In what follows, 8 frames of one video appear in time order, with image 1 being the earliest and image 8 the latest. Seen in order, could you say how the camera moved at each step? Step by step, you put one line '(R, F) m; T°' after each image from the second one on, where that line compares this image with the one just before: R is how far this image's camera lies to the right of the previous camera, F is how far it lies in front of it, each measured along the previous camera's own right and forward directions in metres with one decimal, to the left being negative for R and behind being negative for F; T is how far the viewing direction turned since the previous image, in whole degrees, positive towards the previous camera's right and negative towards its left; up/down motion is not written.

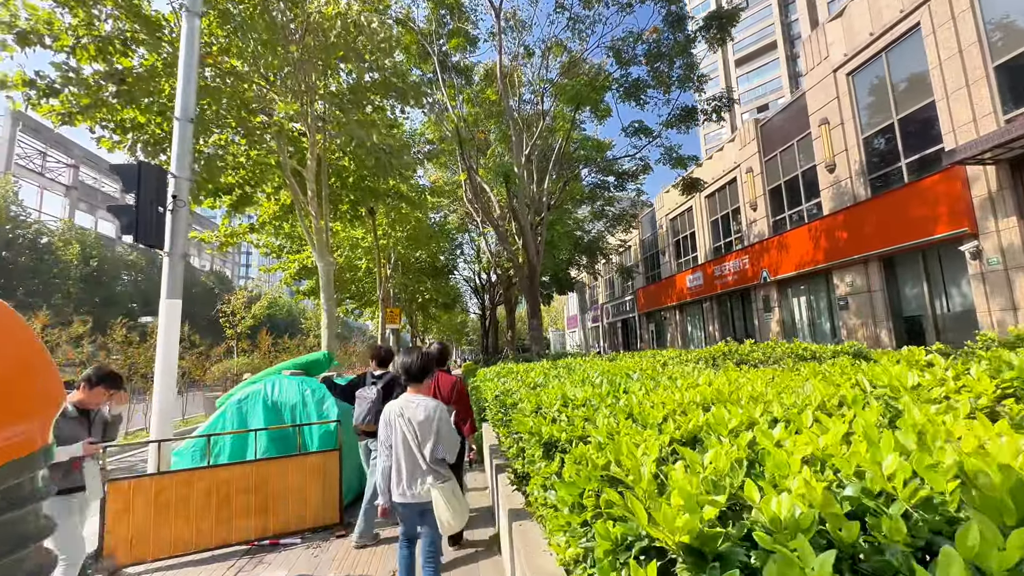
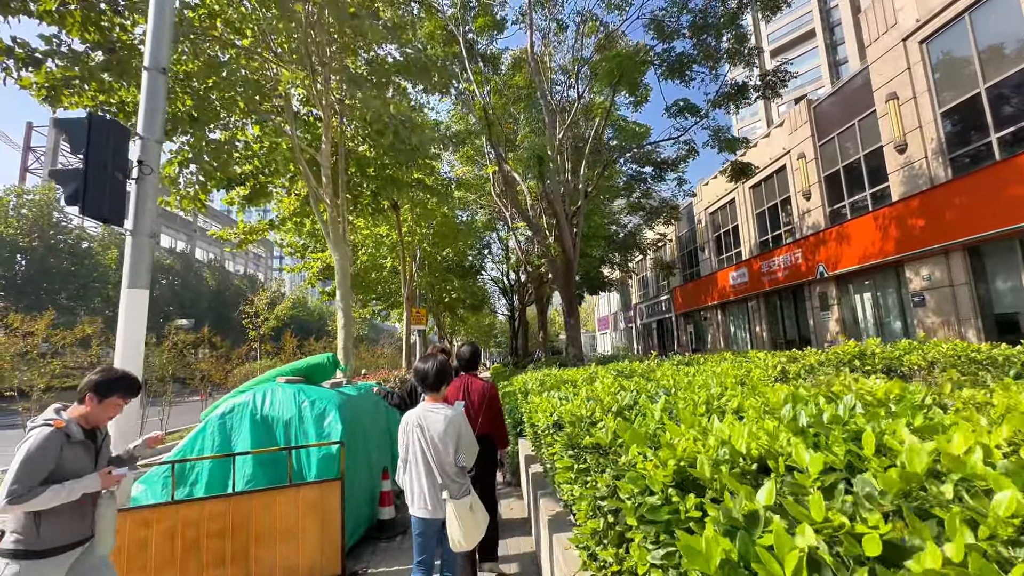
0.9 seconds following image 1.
(-0.1, +0.9) m; -3°
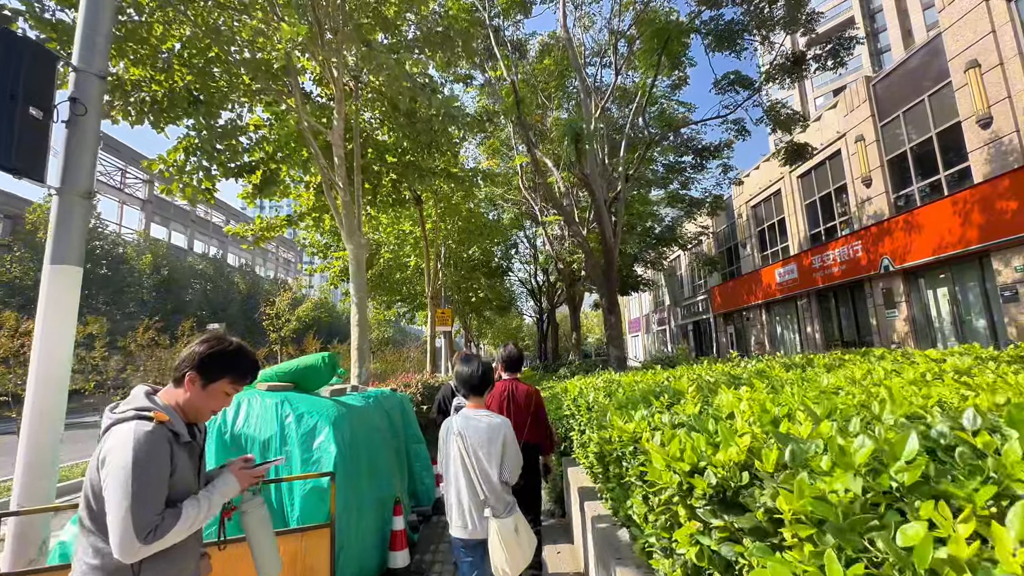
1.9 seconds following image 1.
(-0.1, +0.9) m; -3°
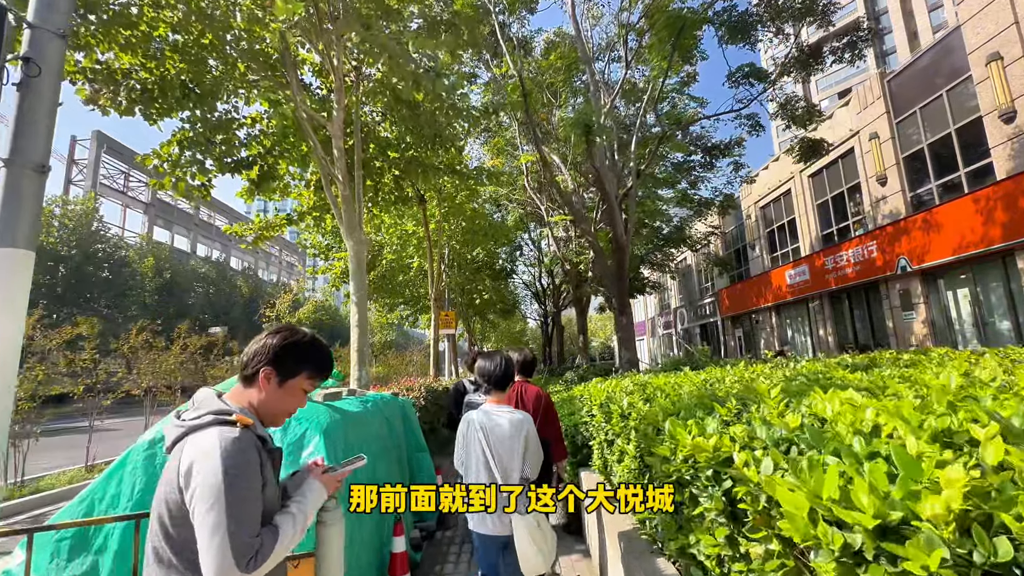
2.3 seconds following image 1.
(-0.1, +0.3) m; 0°
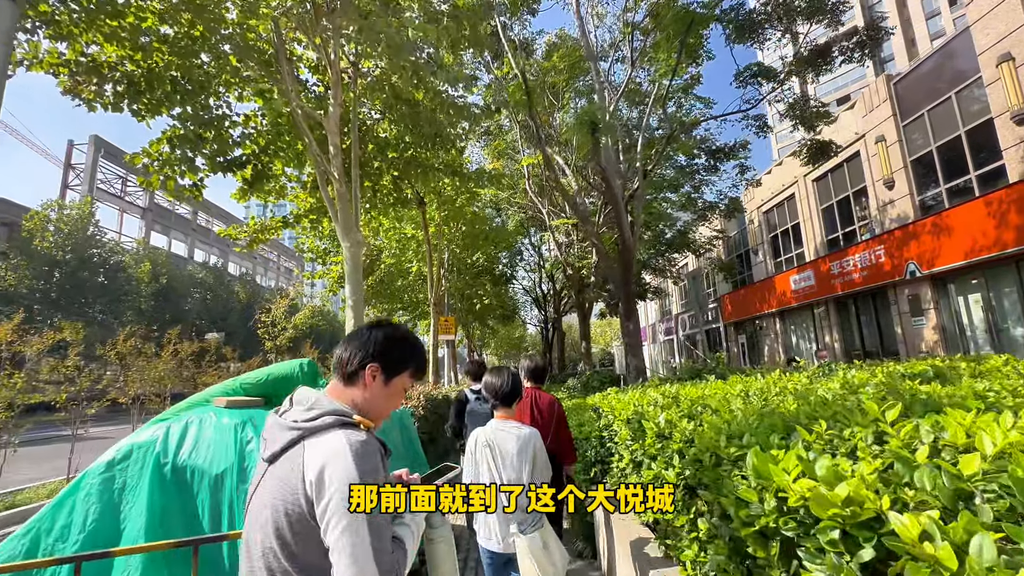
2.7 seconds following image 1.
(-0.1, +0.3) m; 0°
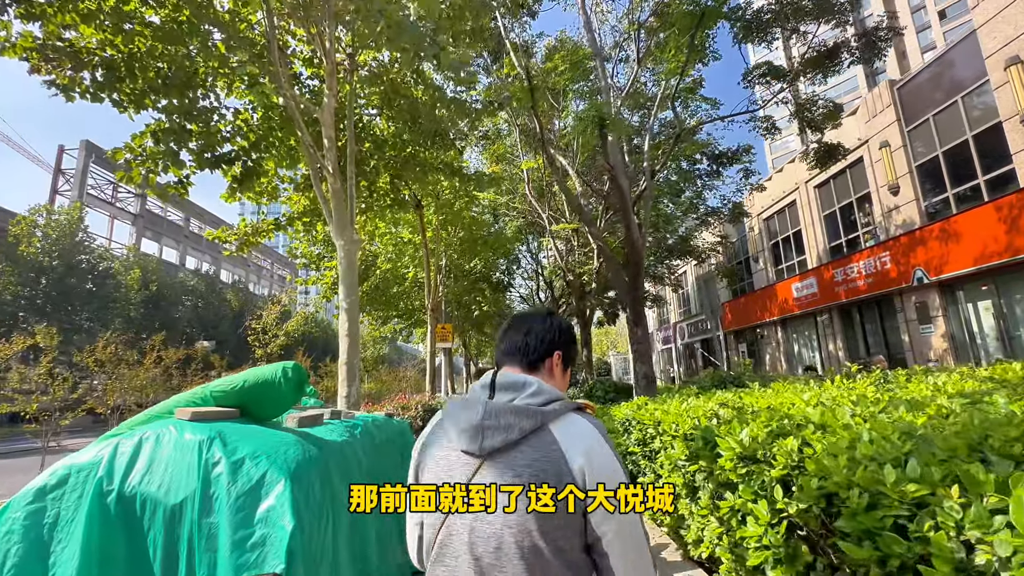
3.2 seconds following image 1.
(-0.1, +0.3) m; +1°
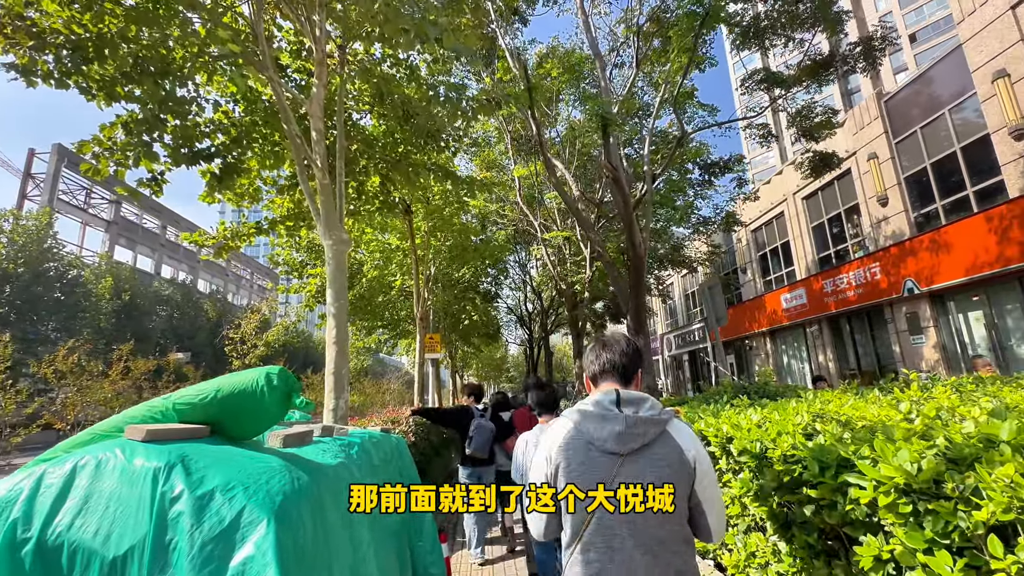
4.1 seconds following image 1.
(-0.2, +0.3) m; +2°
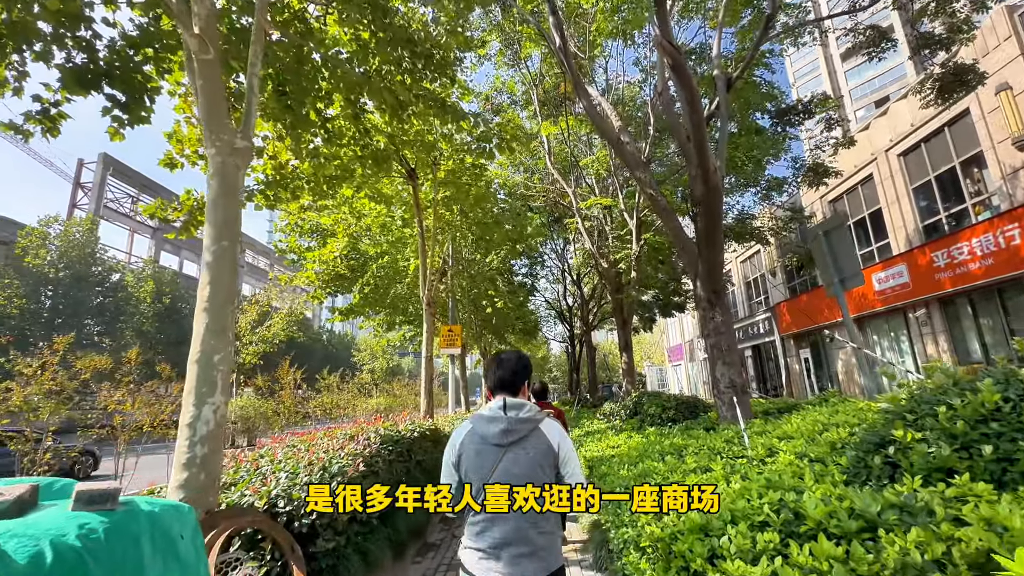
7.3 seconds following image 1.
(+0.3, +2.0) m; -5°
